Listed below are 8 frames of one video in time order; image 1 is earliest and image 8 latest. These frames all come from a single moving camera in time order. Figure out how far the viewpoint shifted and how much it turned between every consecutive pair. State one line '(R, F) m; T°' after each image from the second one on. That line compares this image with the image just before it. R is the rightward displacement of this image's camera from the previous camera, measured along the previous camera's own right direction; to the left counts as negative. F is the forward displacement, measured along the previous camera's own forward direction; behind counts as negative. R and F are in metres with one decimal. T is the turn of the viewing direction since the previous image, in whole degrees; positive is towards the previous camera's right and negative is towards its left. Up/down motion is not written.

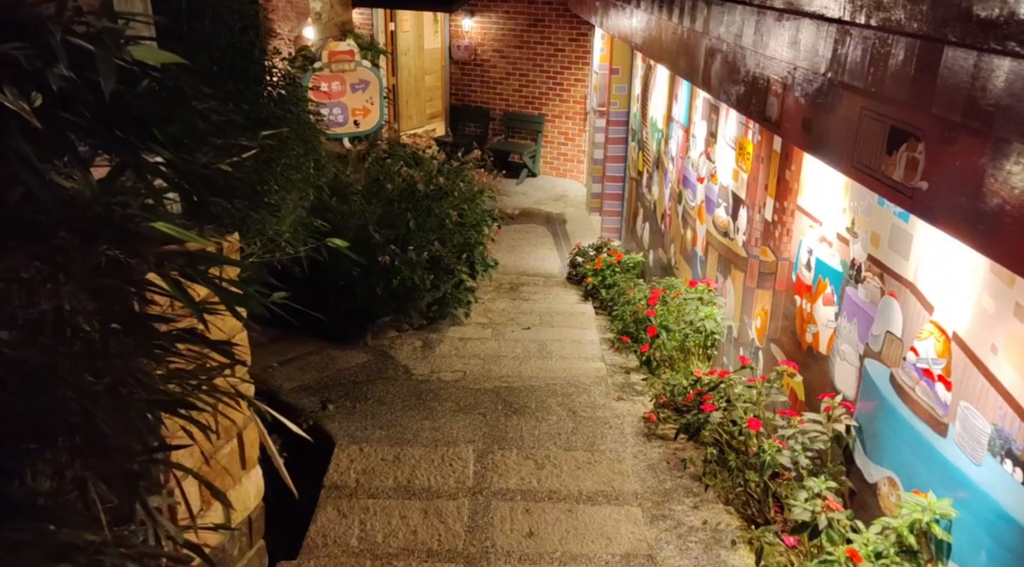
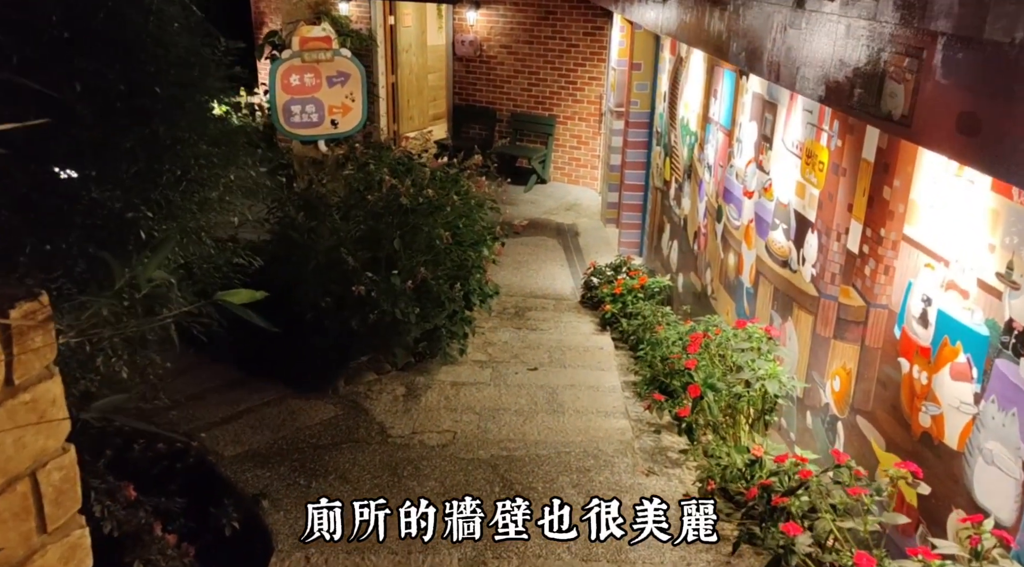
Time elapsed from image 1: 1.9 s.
(0.0, +1.2) m; -1°
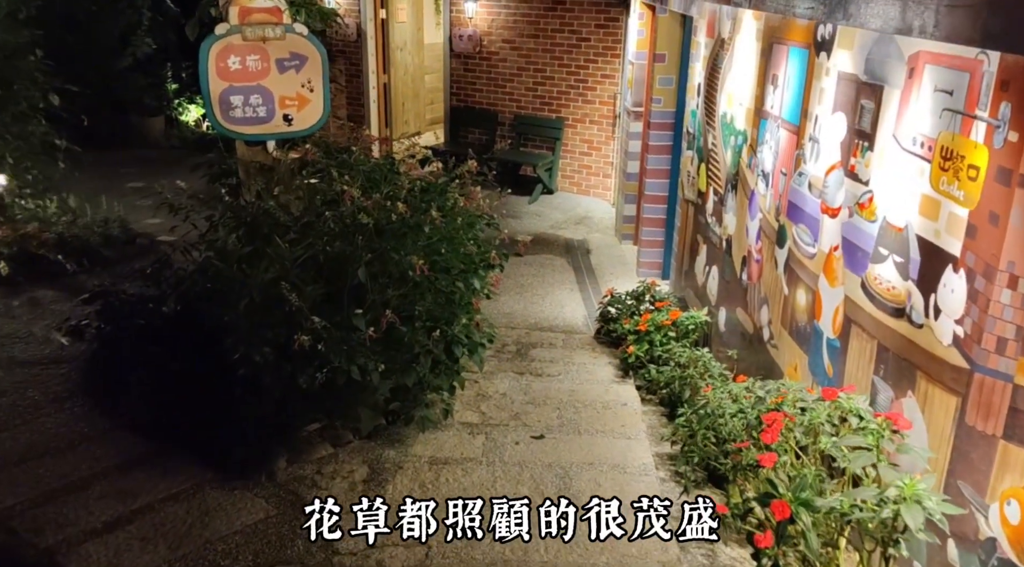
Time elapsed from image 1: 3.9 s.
(0.0, +1.4) m; 0°
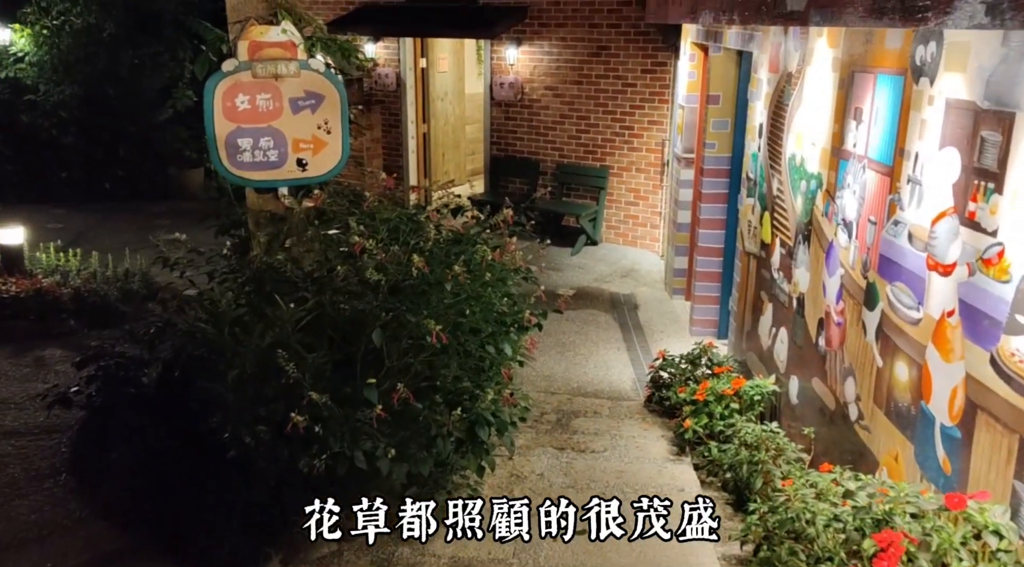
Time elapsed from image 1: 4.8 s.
(0.0, +0.6) m; -3°
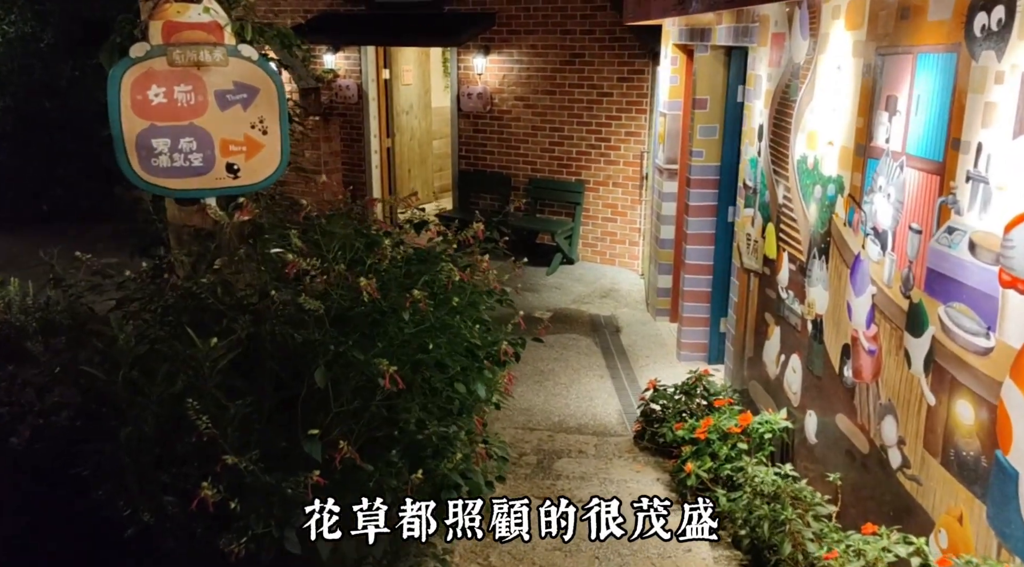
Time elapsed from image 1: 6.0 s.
(0.0, +0.7) m; +2°
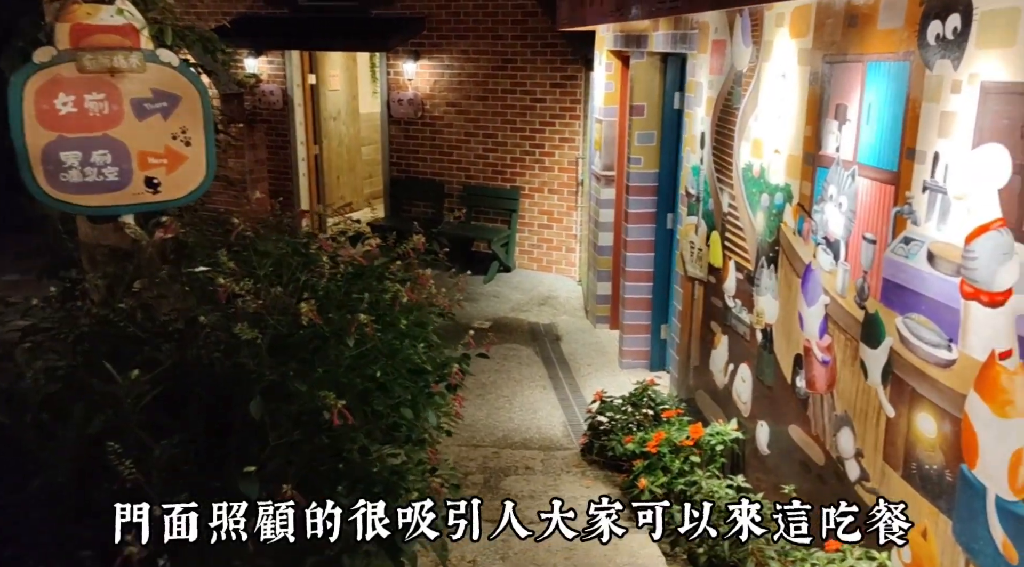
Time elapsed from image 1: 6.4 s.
(-0.1, +0.1) m; +4°
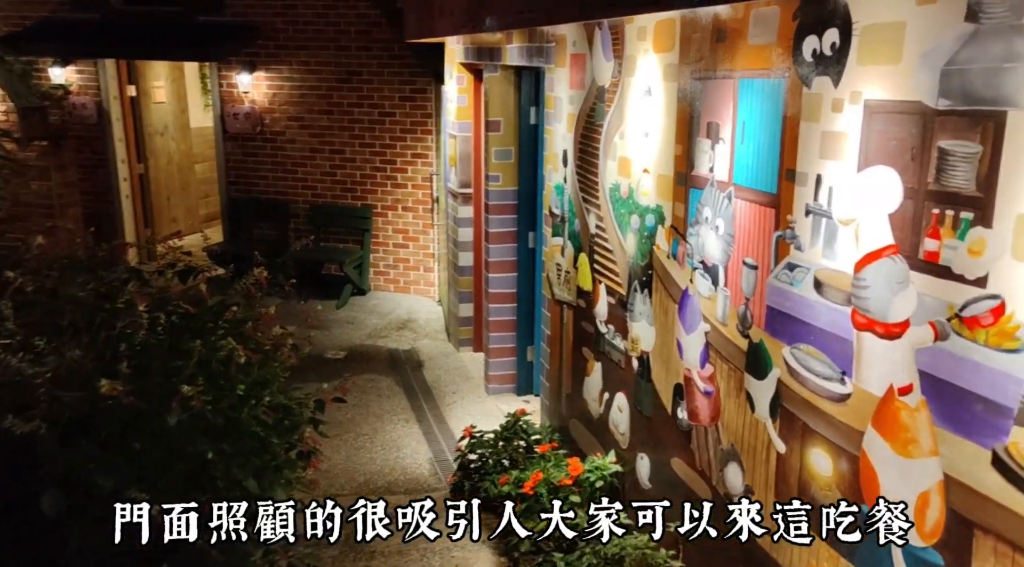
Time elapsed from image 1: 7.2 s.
(0.0, +0.3) m; +9°
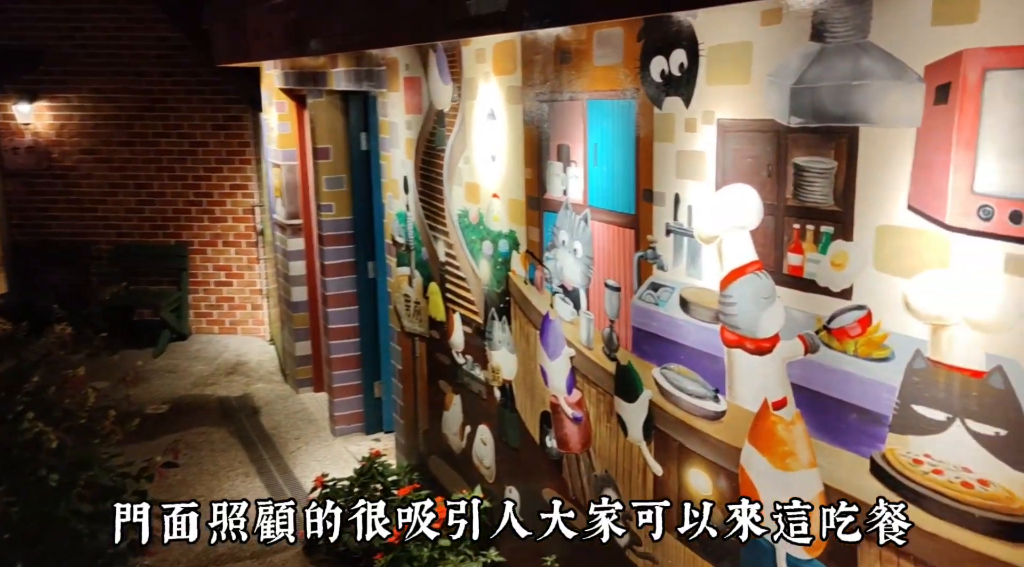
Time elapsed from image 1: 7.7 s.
(-0.1, +0.1) m; +11°
